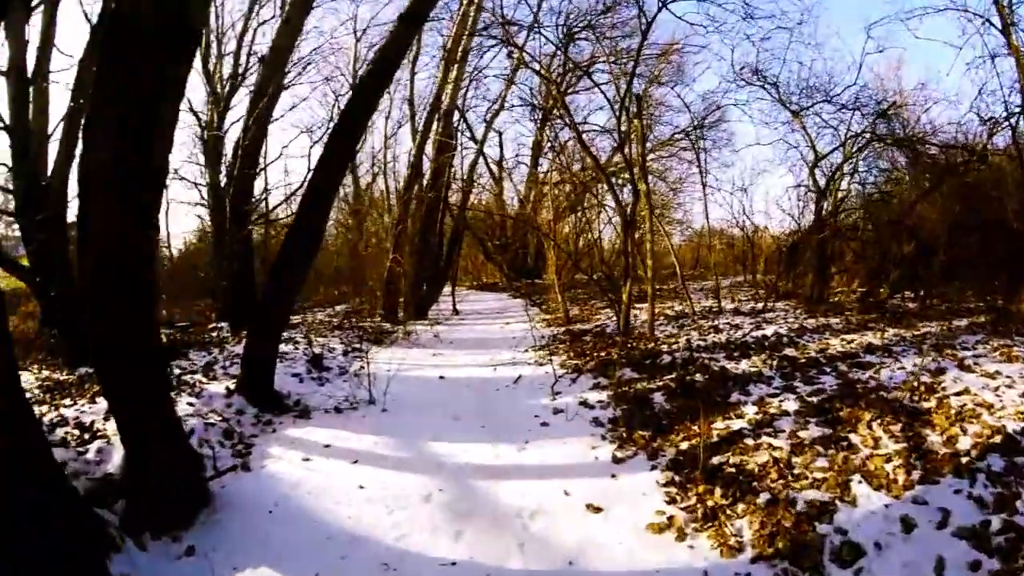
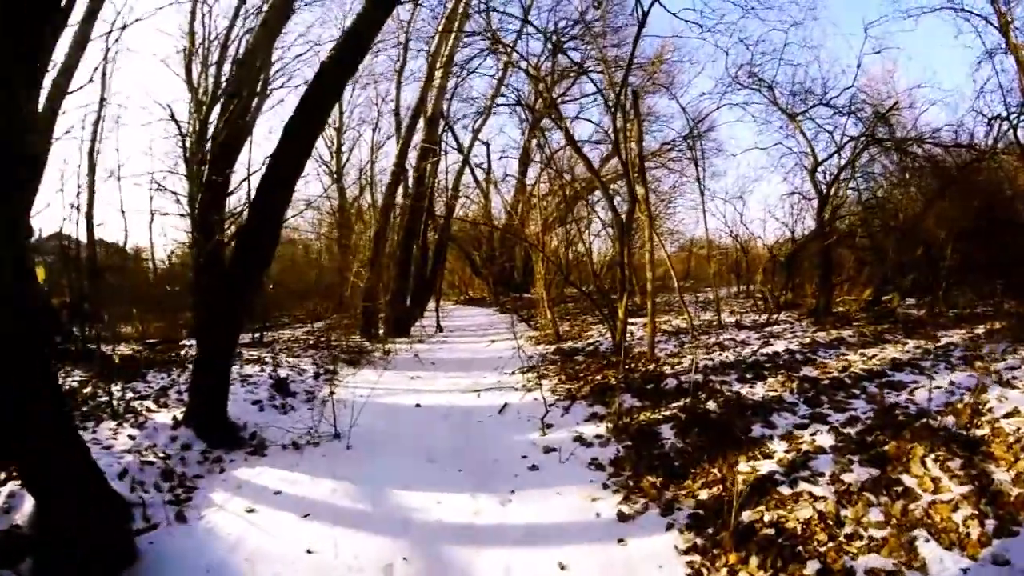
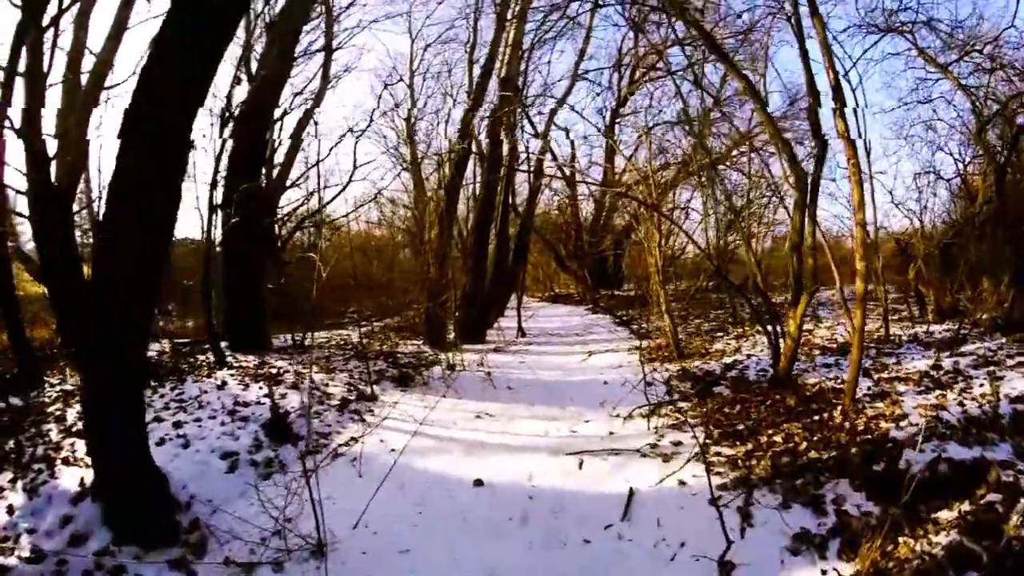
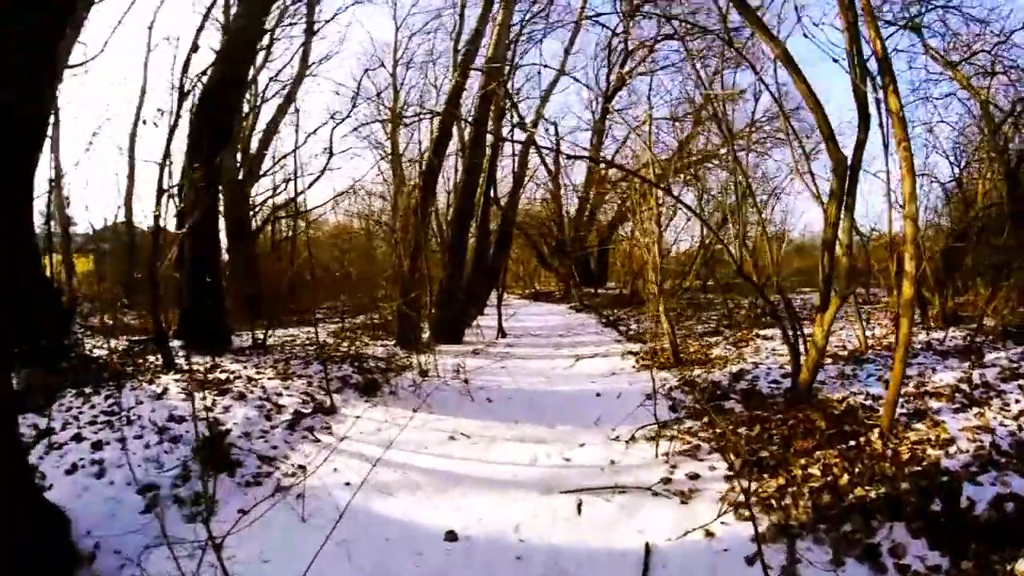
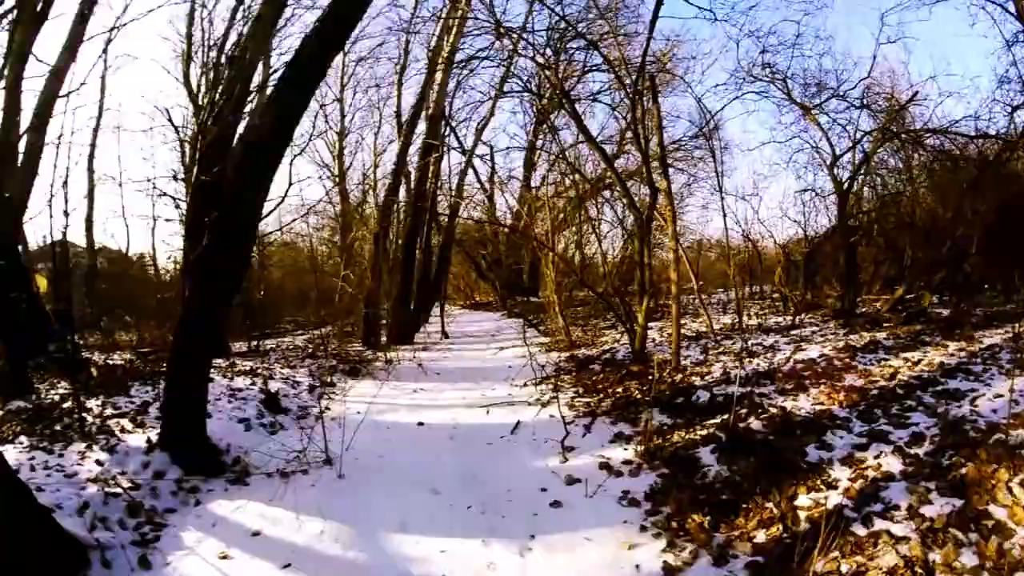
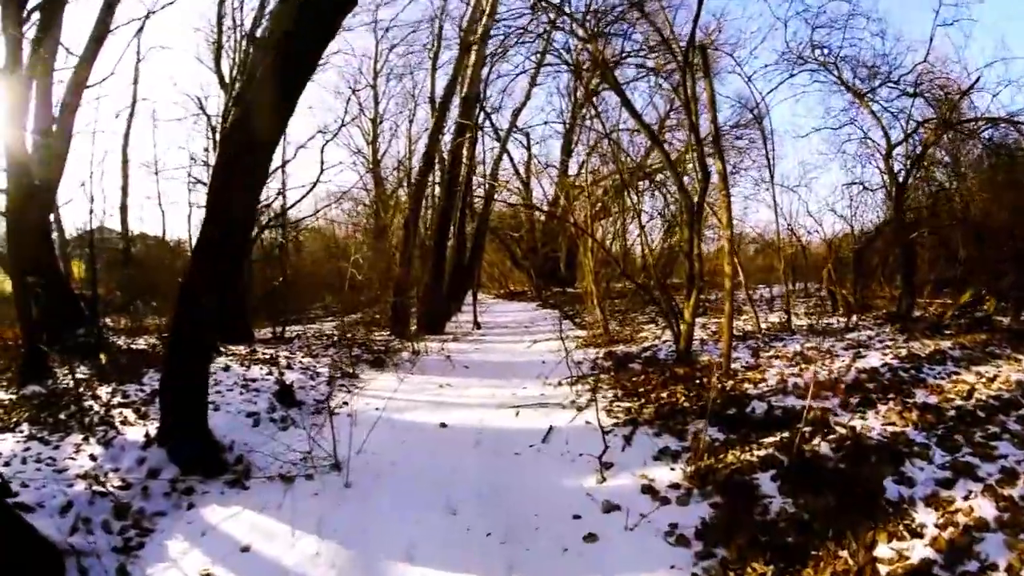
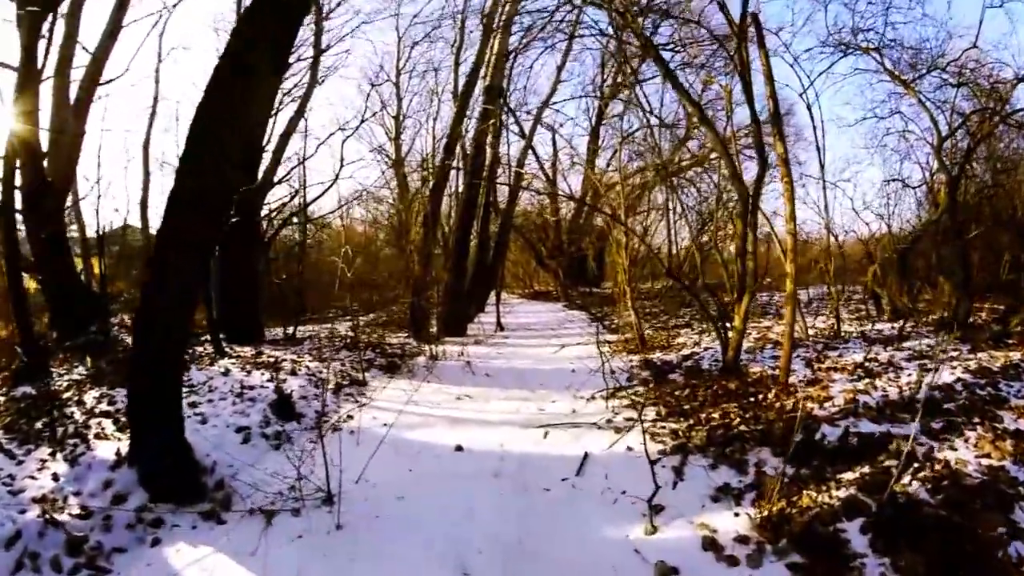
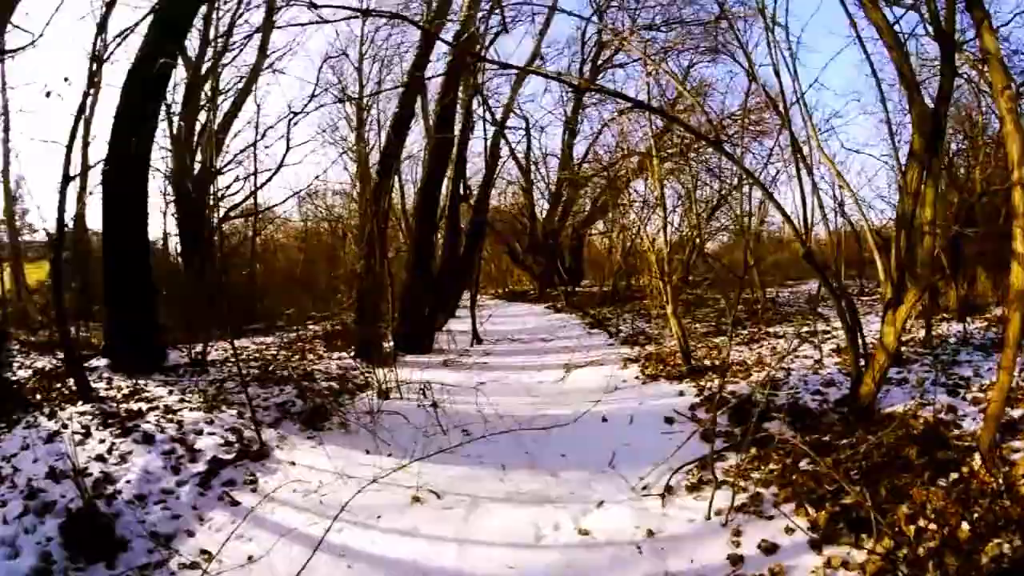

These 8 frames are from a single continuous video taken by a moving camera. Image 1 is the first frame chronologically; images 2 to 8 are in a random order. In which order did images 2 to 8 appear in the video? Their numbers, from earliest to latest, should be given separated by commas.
2, 5, 6, 7, 3, 4, 8
